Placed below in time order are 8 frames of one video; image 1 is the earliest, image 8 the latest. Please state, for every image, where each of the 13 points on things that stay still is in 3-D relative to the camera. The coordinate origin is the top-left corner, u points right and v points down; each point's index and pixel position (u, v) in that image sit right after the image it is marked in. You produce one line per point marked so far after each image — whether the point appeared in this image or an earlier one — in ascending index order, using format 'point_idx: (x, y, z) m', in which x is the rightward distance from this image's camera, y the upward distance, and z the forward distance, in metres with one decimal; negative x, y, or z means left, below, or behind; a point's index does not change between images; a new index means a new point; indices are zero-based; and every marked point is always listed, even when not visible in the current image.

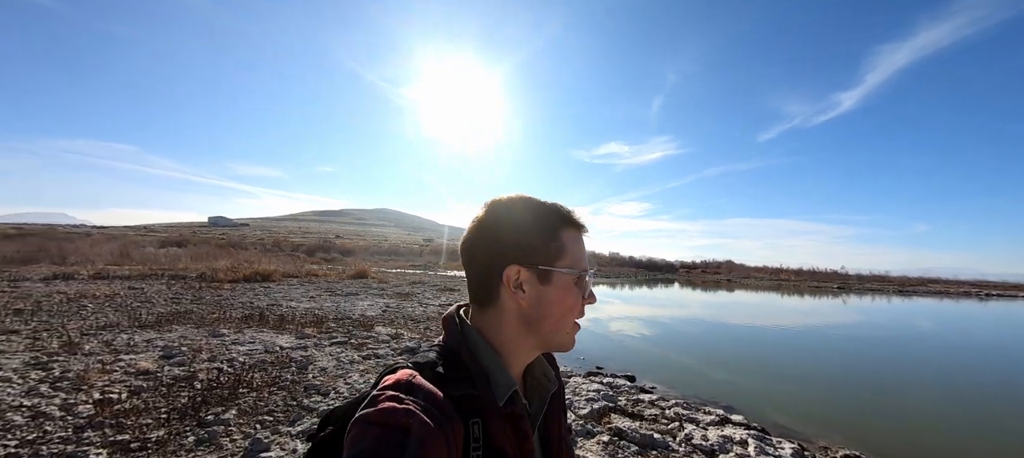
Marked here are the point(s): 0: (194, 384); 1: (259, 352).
0: (-5.7, -2.8, +7.0) m
1: (-6.1, -3.0, +9.5) m
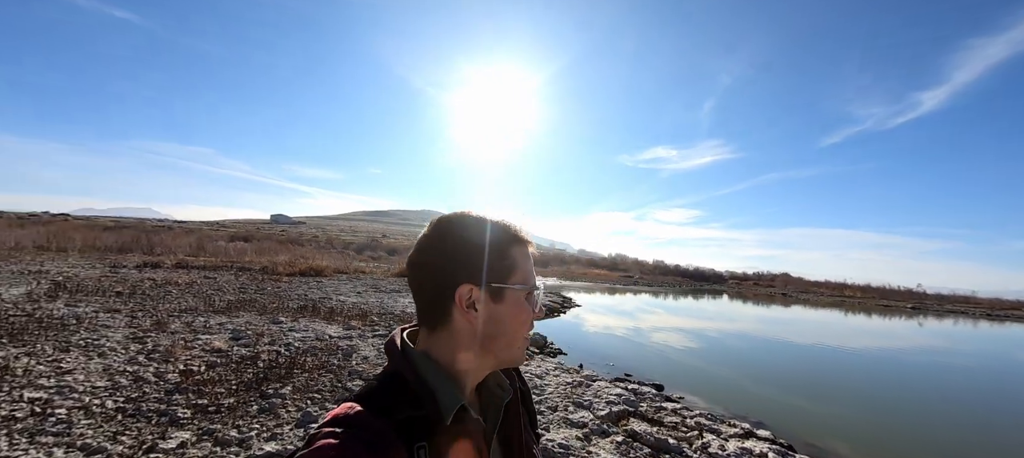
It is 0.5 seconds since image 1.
0: (-5.2, -2.7, +8.1) m
1: (-5.4, -3.0, +10.5) m
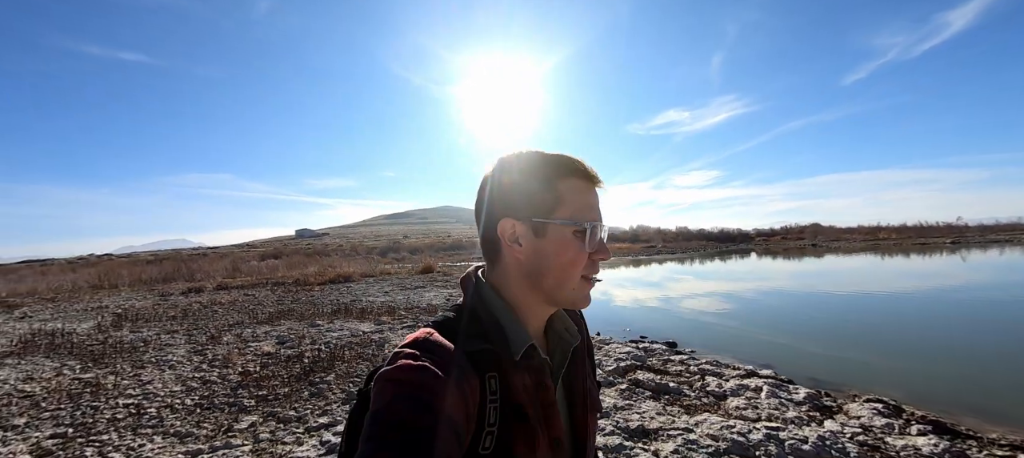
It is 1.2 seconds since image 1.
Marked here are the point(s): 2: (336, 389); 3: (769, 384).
0: (-4.9, -3.0, +9.1) m
1: (-4.9, -3.2, +11.6) m
2: (-3.2, -2.9, +7.2) m
3: (+4.7, -2.8, +7.2) m
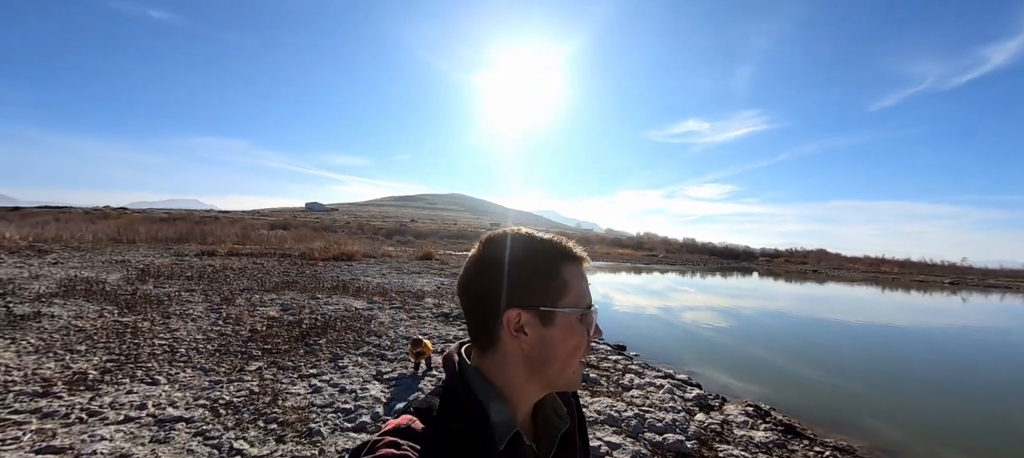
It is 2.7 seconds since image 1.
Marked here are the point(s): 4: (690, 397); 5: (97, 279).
0: (-5.9, -2.7, +10.9) m
1: (-5.9, -2.8, +13.4) m
2: (-4.3, -2.8, +9.0) m
3: (+3.6, -3.5, +8.8) m
4: (+3.7, -3.5, +8.2) m
5: (-18.6, -2.2, +17.5) m
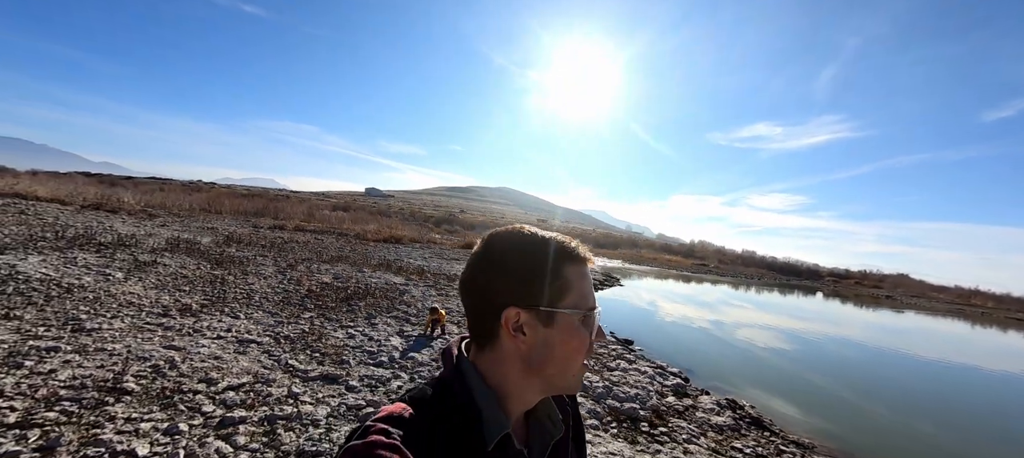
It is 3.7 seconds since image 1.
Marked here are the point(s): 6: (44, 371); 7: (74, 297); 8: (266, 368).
0: (-5.5, -2.0, +13.0) m
1: (-5.1, -2.1, +15.4) m
2: (-4.1, -2.3, +10.8) m
3: (+3.6, -3.6, +9.7) m
4: (+3.7, -3.6, +9.1) m
5: (-17.2, -0.6, +21.0) m
6: (-6.2, -1.8, +5.1) m
7: (-9.7, -1.5, +8.7) m
8: (-3.9, -2.2, +6.3) m
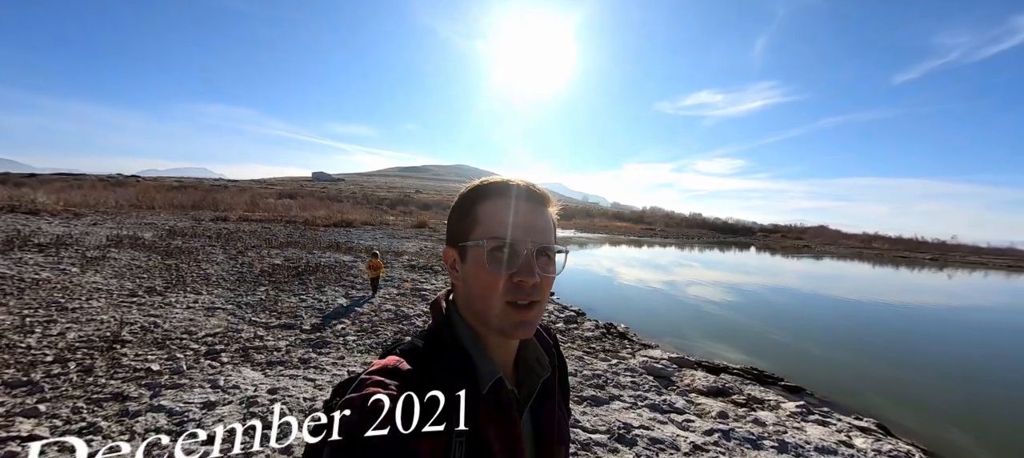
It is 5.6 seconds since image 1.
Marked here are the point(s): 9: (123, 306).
0: (-8.0, -1.5, +14.5) m
1: (-7.9, -1.4, +17.0) m
2: (-6.4, -1.7, +12.6) m
3: (+1.5, -2.6, +12.3) m
4: (+1.6, -2.6, +11.7) m
5: (-20.5, -0.4, +21.2) m
6: (-7.8, -1.8, +6.7) m
7: (-11.7, -1.5, +9.8) m
8: (-5.7, -1.9, +8.1) m
9: (-8.6, -1.7, +8.6) m
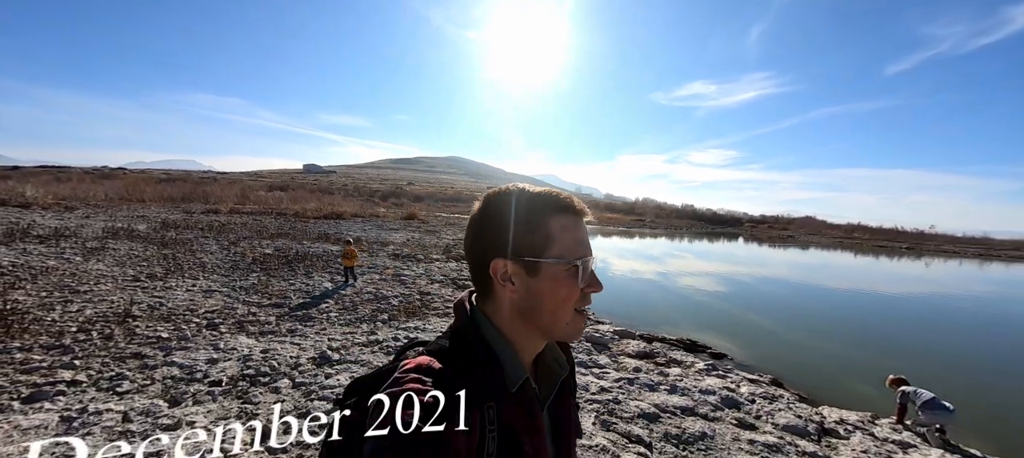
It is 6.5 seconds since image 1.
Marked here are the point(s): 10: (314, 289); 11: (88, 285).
0: (-8.9, -1.1, +15.5) m
1: (-8.9, -1.0, +18.0) m
2: (-7.3, -1.4, +13.6) m
3: (+0.6, -2.2, +13.5) m
4: (+0.7, -2.3, +12.9) m
5: (-21.6, +0.1, +22.0) m
6: (-8.7, -1.6, +7.7) m
7: (-12.6, -1.2, +10.7) m
8: (-6.6, -1.7, +9.1) m
9: (-9.5, -1.5, +9.6) m
10: (-5.5, -1.7, +10.8) m
11: (-10.7, -1.4, +9.8) m
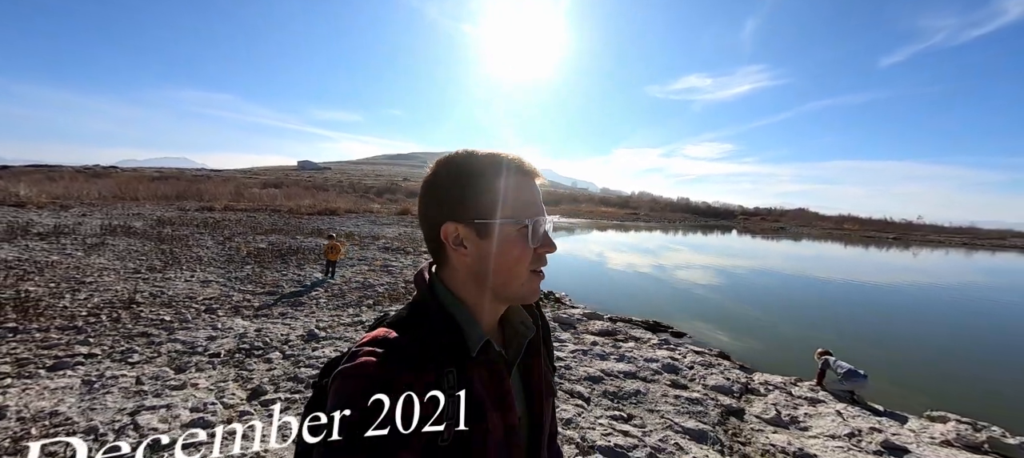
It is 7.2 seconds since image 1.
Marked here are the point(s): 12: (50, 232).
0: (-9.6, -0.9, +16.2) m
1: (-9.6, -0.8, +18.7) m
2: (-7.9, -1.2, +14.3) m
3: (-0.1, -2.0, +14.3) m
4: (+0.1, -2.0, +13.7) m
5: (-22.3, +0.2, +22.6) m
6: (-9.2, -1.5, +8.4) m
7: (-13.2, -1.1, +11.4) m
8: (-7.2, -1.6, +9.8) m
9: (-10.1, -1.4, +10.3) m
10: (-6.1, -1.5, +11.5) m
11: (-11.3, -1.3, +10.5) m
12: (-21.7, -0.1, +18.3) m
